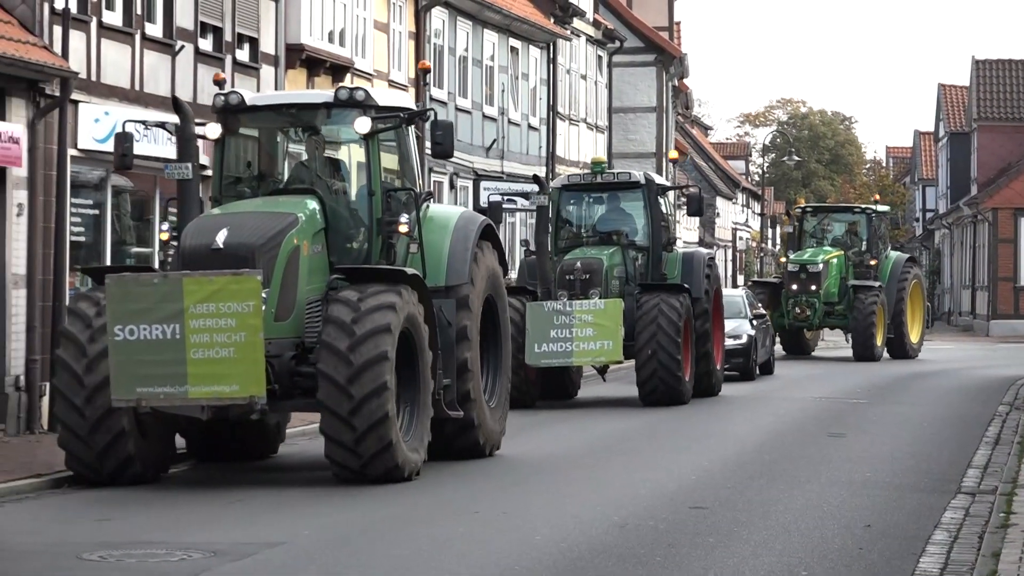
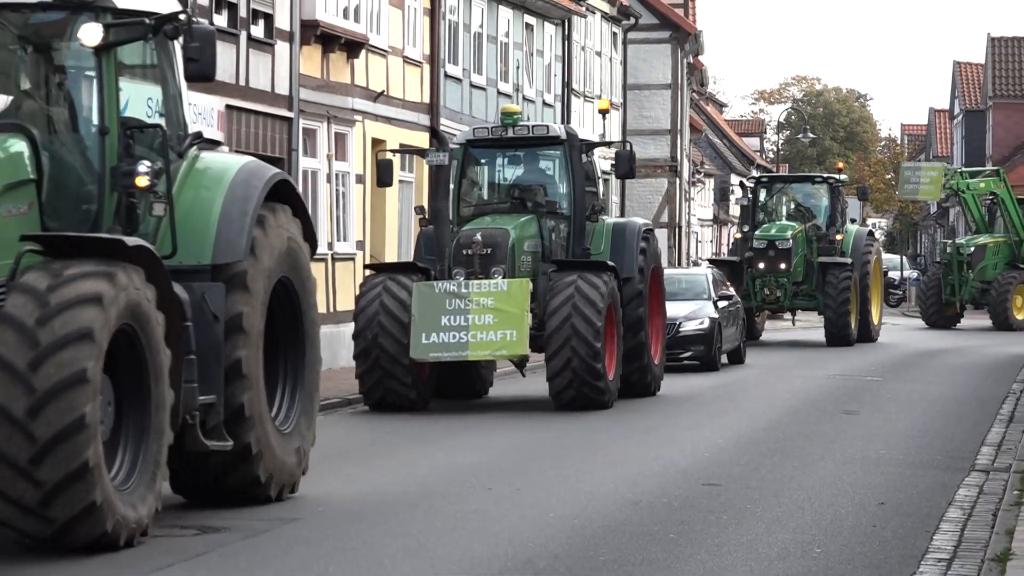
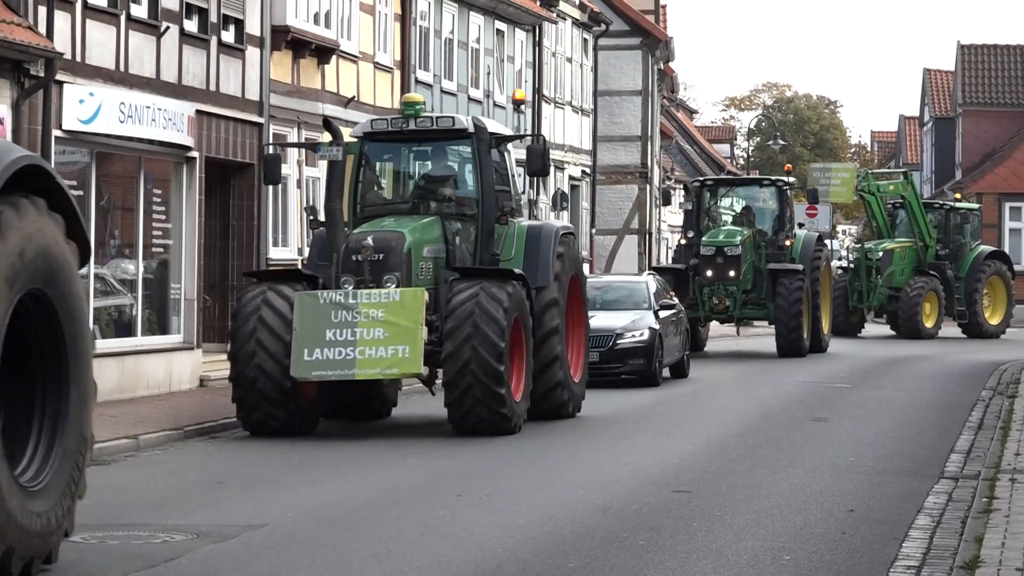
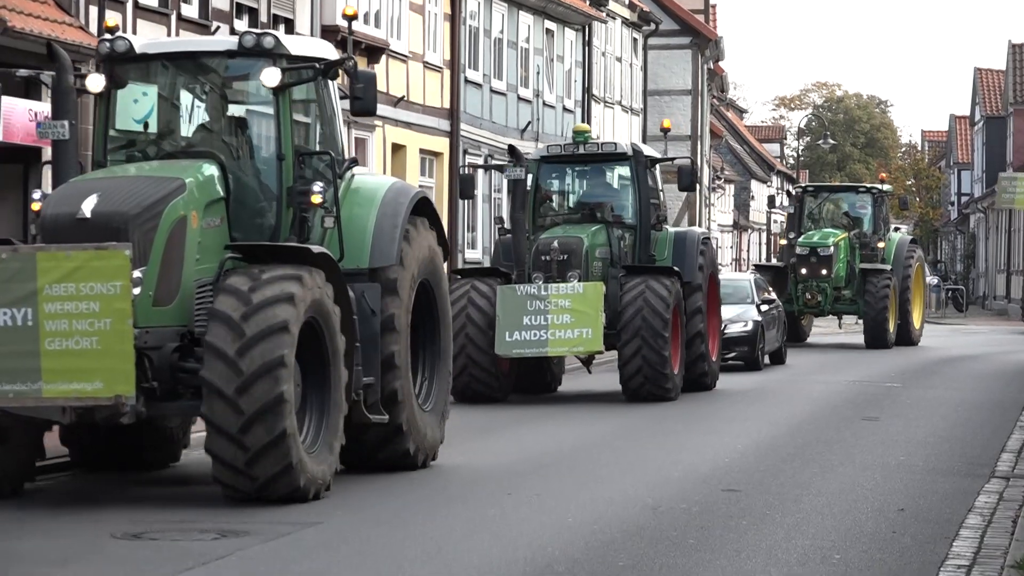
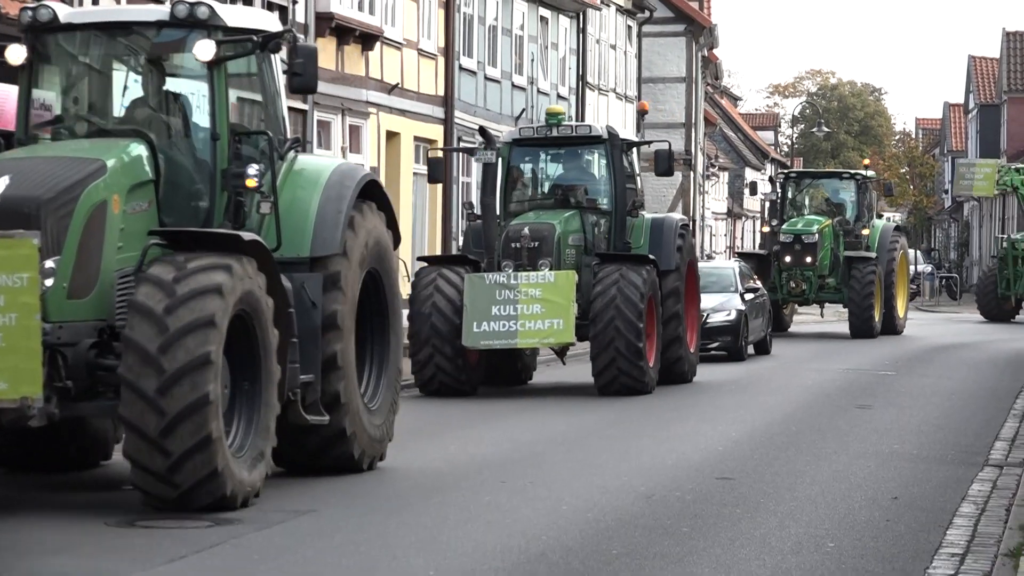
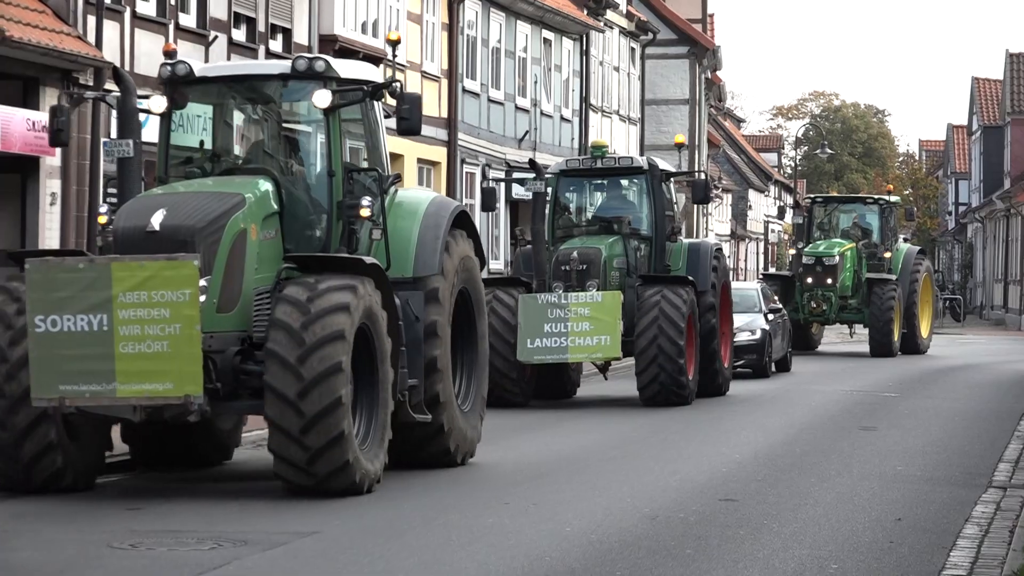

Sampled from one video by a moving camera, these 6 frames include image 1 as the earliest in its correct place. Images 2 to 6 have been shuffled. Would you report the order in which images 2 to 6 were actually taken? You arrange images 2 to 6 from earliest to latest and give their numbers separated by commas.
6, 4, 5, 2, 3
